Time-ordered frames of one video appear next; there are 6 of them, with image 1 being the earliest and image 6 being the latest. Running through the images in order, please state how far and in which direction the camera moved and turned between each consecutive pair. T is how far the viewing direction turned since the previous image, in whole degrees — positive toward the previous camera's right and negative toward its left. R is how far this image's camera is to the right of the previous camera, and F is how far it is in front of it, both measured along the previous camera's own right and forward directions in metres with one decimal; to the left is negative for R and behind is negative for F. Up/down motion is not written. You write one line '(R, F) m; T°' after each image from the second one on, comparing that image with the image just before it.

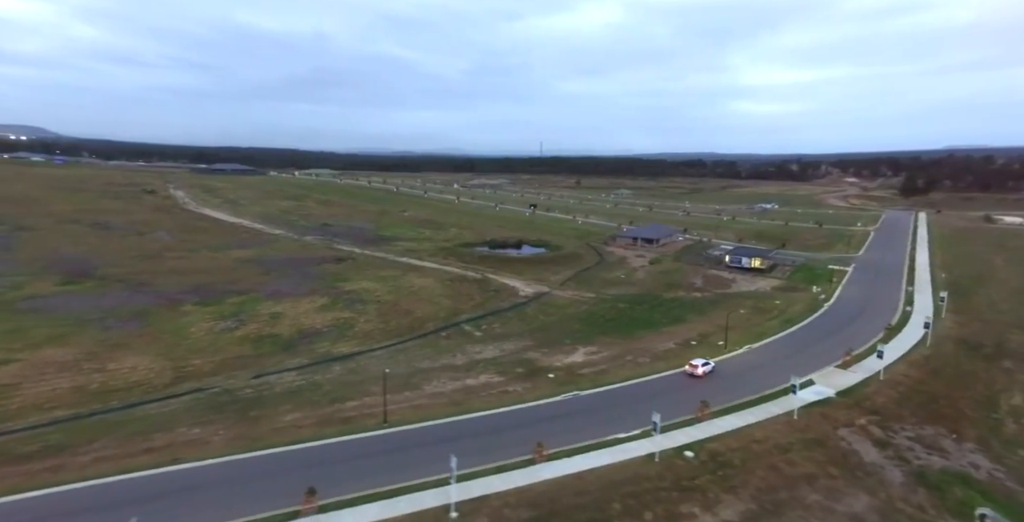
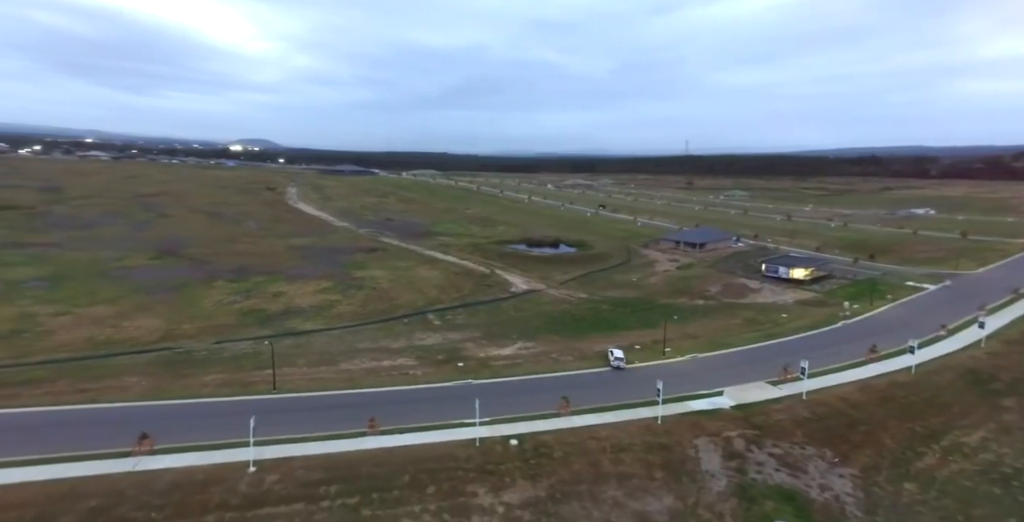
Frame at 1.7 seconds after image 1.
(+9.0, -0.6) m; -11°
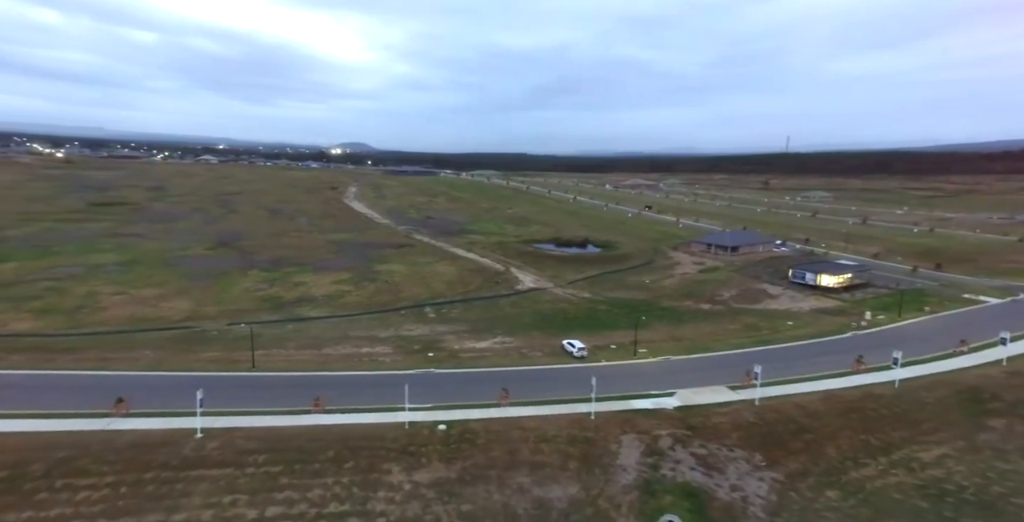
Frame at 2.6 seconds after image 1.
(+4.8, -0.9) m; -7°
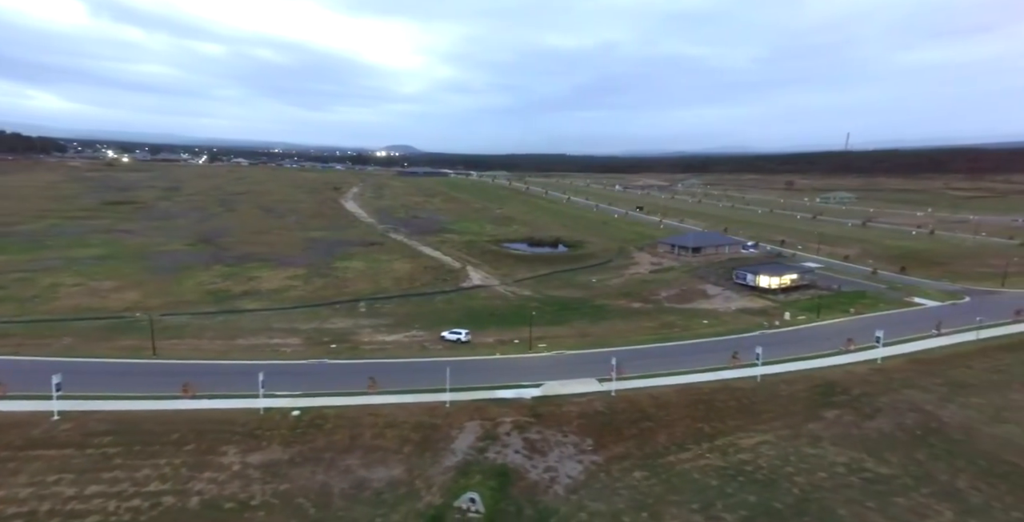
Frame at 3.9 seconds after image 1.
(+6.8, -1.7) m; -3°
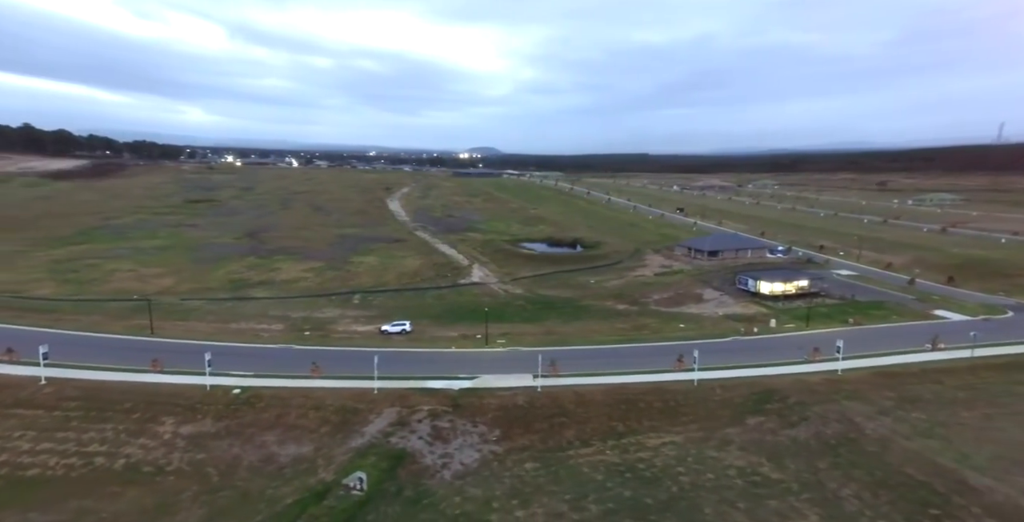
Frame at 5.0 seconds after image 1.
(+6.2, -0.7) m; -7°
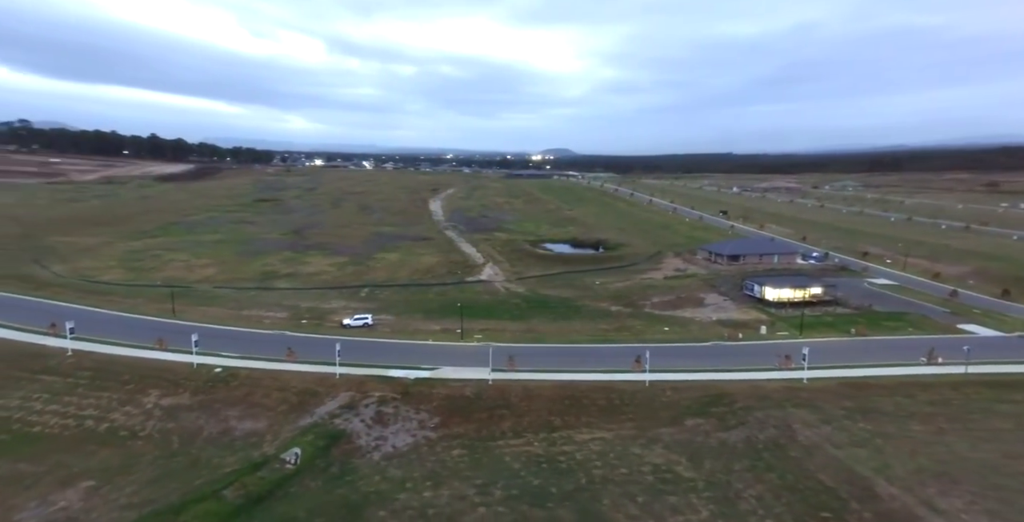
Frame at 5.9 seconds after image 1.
(+5.2, -0.8) m; -7°
